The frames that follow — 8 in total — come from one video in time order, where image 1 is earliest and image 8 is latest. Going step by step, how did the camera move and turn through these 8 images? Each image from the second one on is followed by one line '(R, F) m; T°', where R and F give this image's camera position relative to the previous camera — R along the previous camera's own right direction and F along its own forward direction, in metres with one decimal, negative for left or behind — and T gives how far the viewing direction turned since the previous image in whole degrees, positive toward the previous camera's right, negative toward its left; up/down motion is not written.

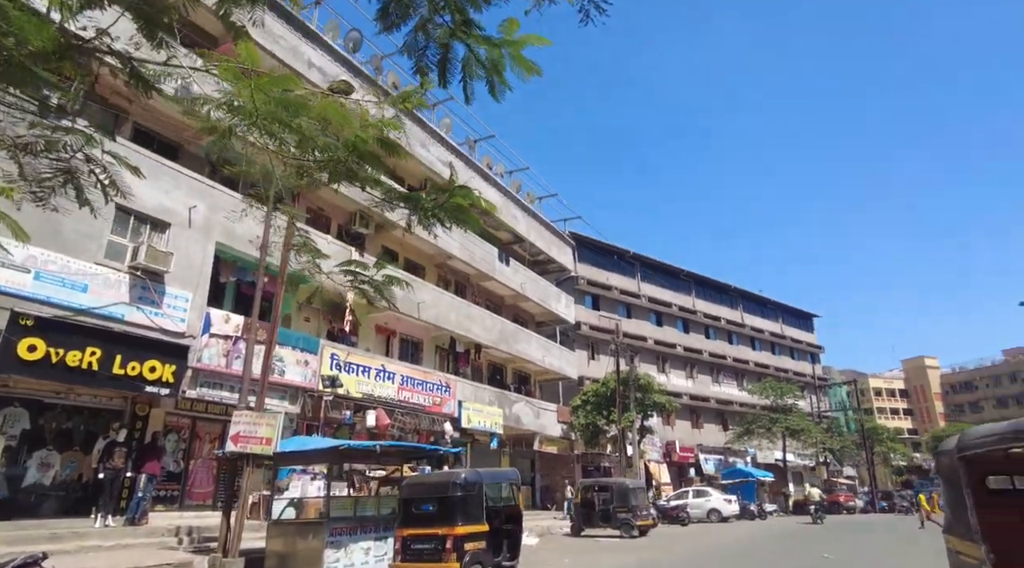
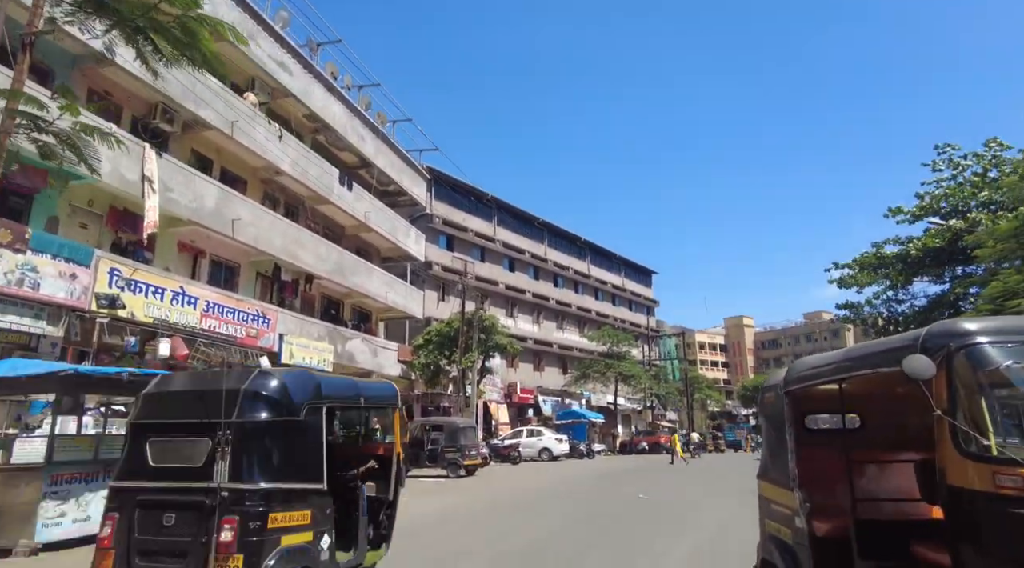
(+0.7, +1.2) m; +13°
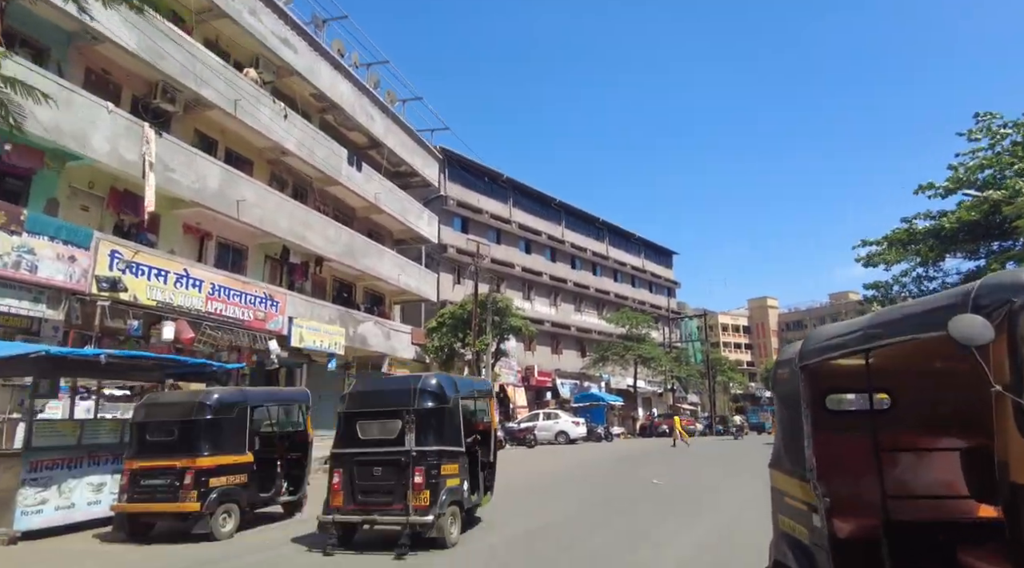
(+0.3, +0.5) m; -2°
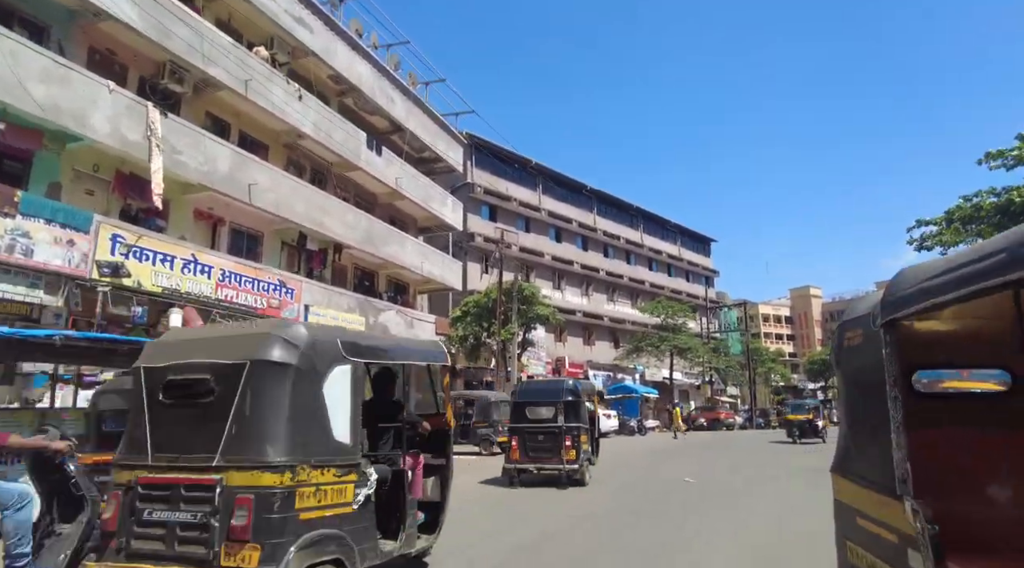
(+0.3, +1.0) m; -3°
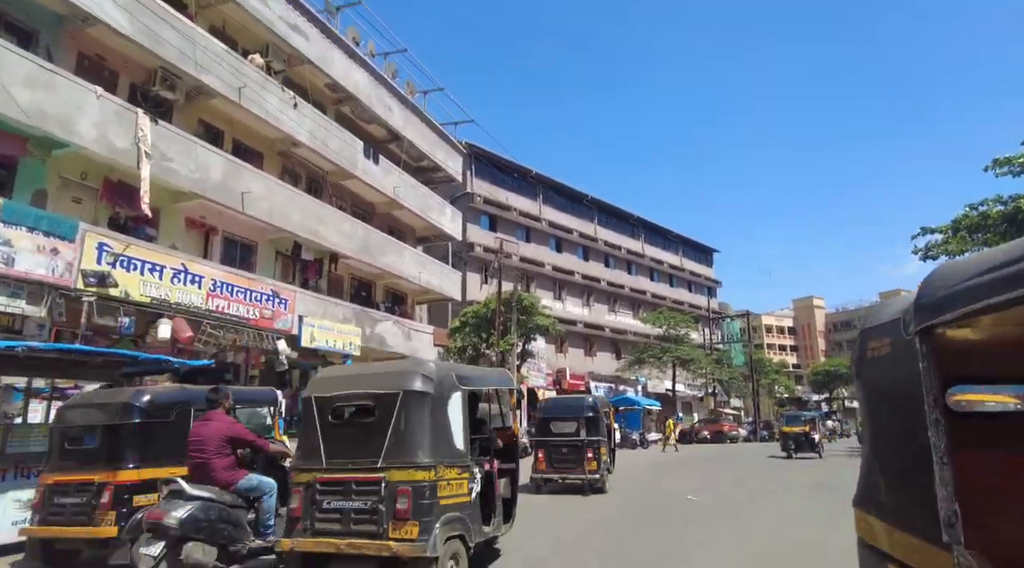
(+0.1, +0.4) m; 0°
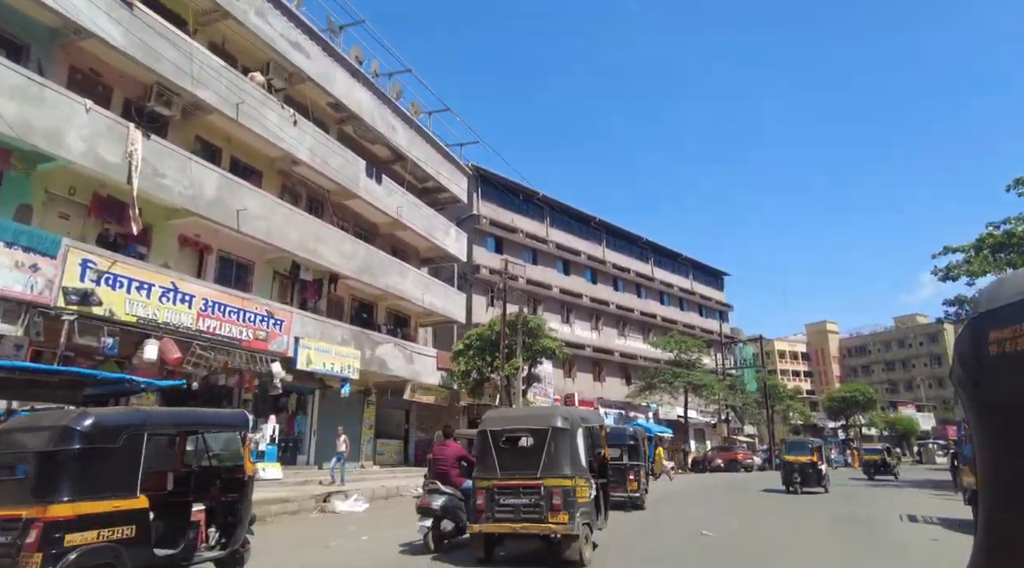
(+0.2, +0.7) m; -1°
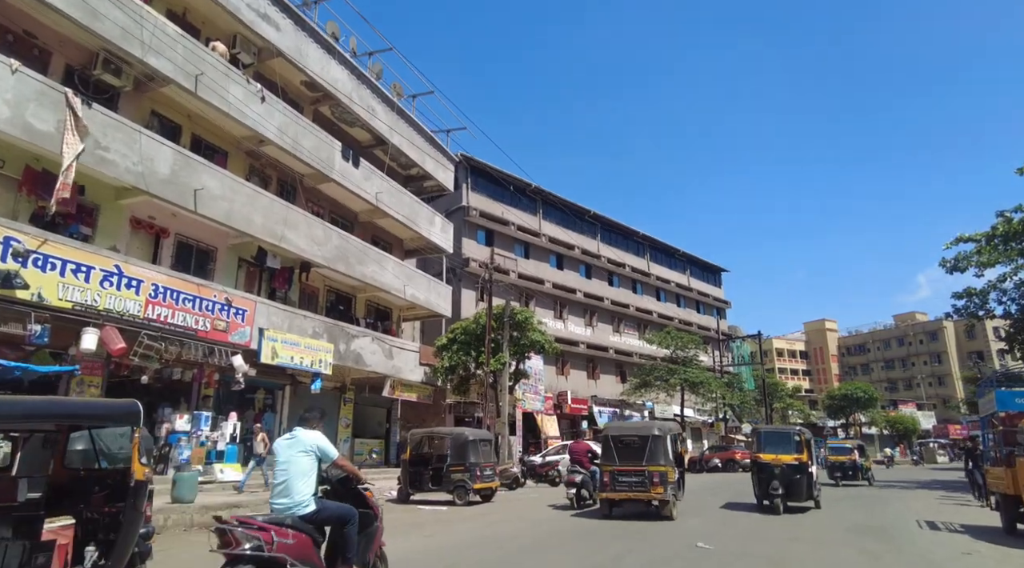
(+0.4, +1.3) m; 0°
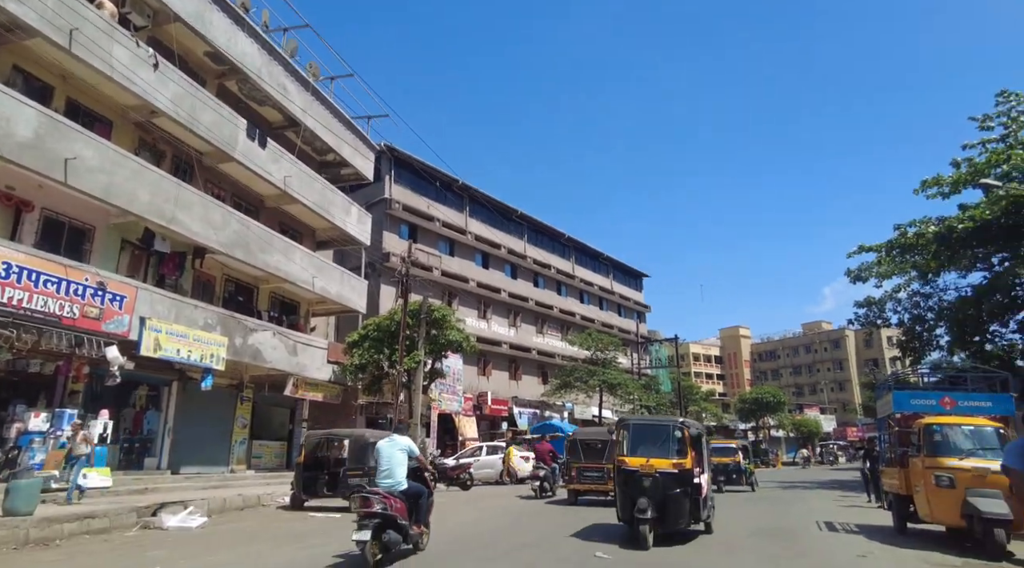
(+0.4, +0.7) m; +6°
